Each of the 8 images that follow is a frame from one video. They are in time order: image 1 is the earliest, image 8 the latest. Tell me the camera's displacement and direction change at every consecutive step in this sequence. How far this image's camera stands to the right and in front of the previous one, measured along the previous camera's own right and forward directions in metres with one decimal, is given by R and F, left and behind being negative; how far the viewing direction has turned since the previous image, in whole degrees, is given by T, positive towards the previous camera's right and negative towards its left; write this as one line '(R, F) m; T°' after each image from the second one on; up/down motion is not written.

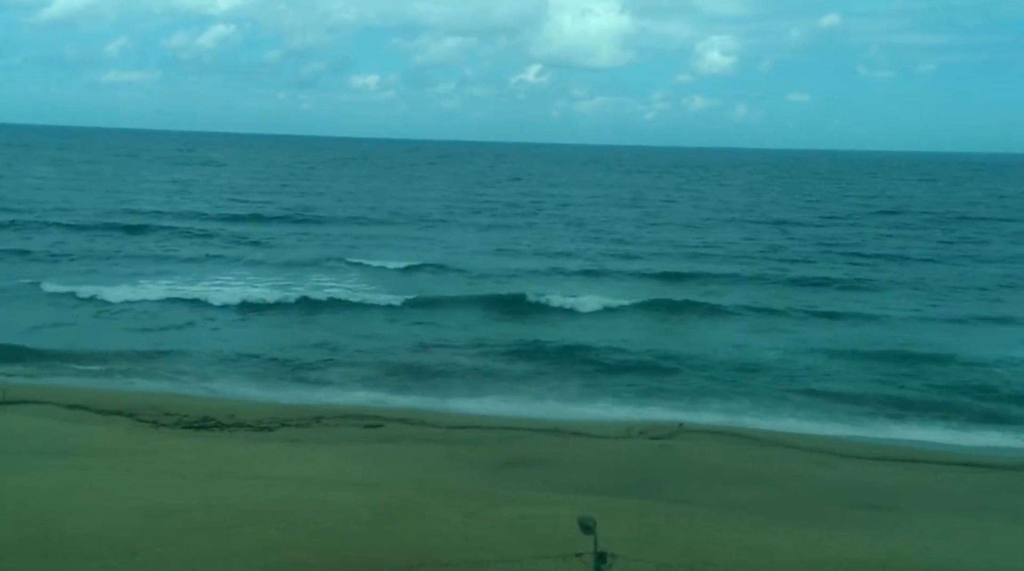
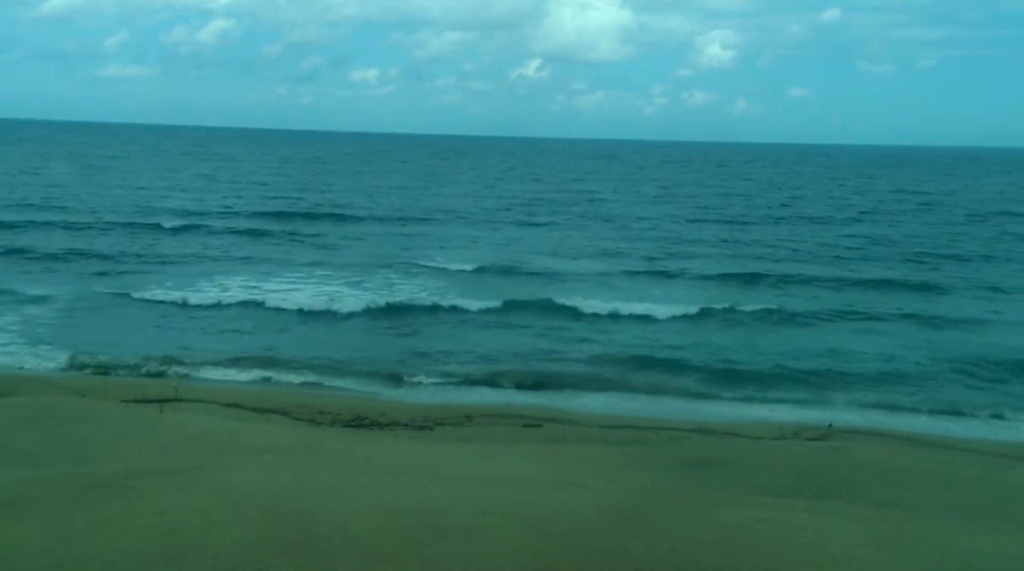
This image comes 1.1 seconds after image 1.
(-1.2, -0.1) m; -2°
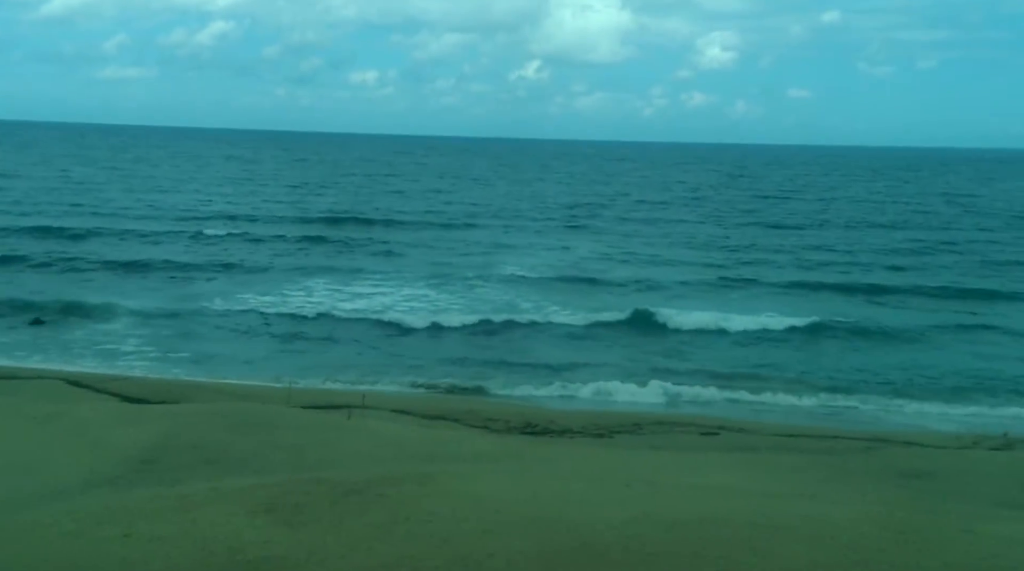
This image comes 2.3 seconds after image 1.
(-1.4, -0.1) m; -2°
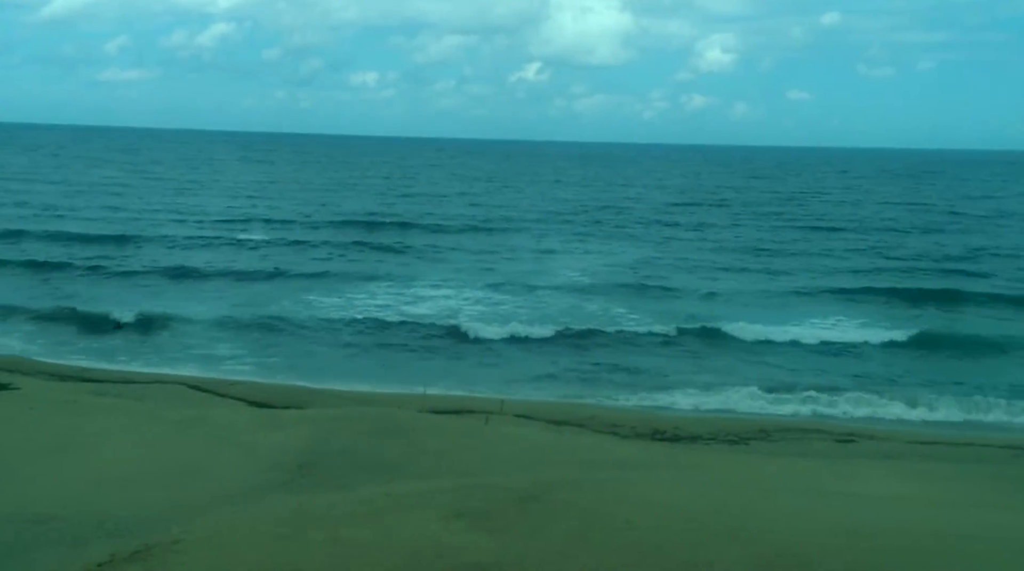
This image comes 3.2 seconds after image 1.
(-1.1, -0.1) m; -1°
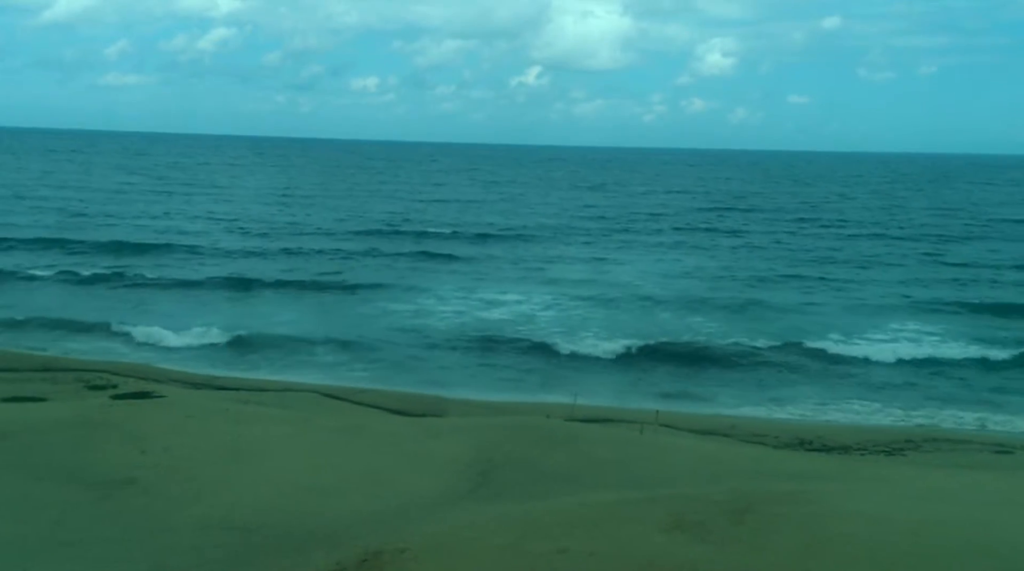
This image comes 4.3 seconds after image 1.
(-1.2, -0.1) m; -2°
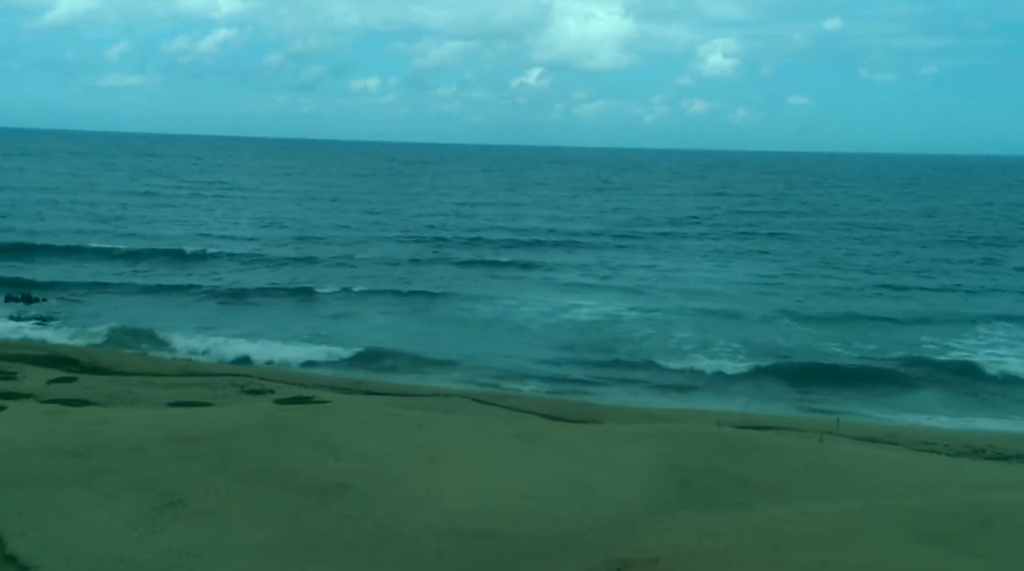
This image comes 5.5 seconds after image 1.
(-1.4, -0.1) m; -2°
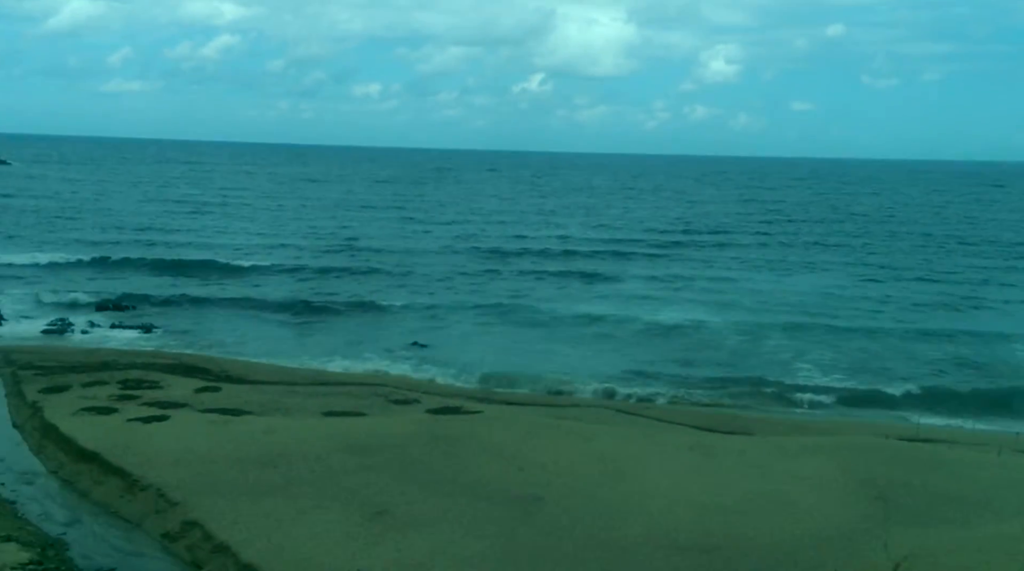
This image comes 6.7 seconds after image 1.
(-1.3, 0.0) m; -2°
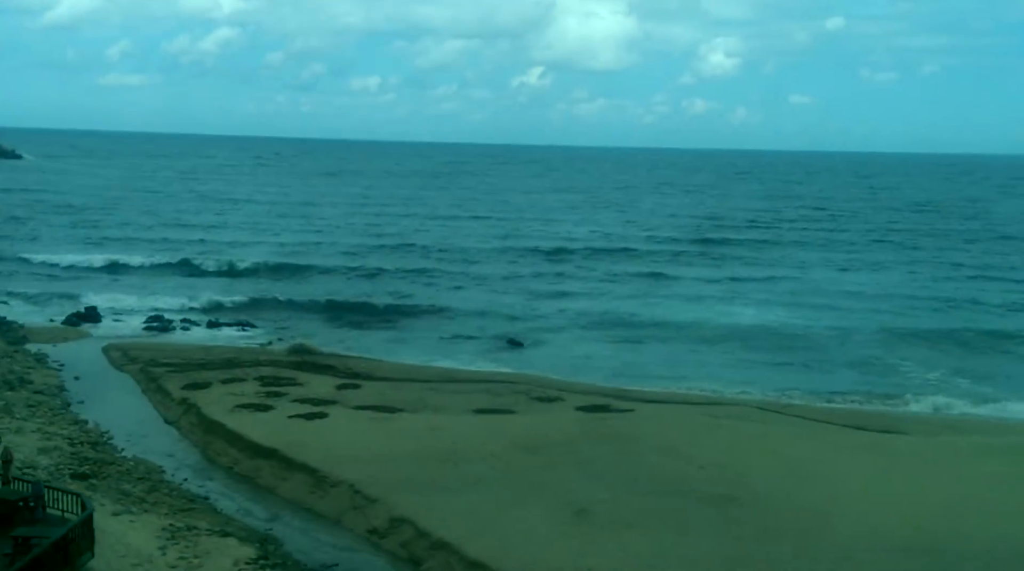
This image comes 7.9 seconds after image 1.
(-1.3, -0.1) m; -2°
